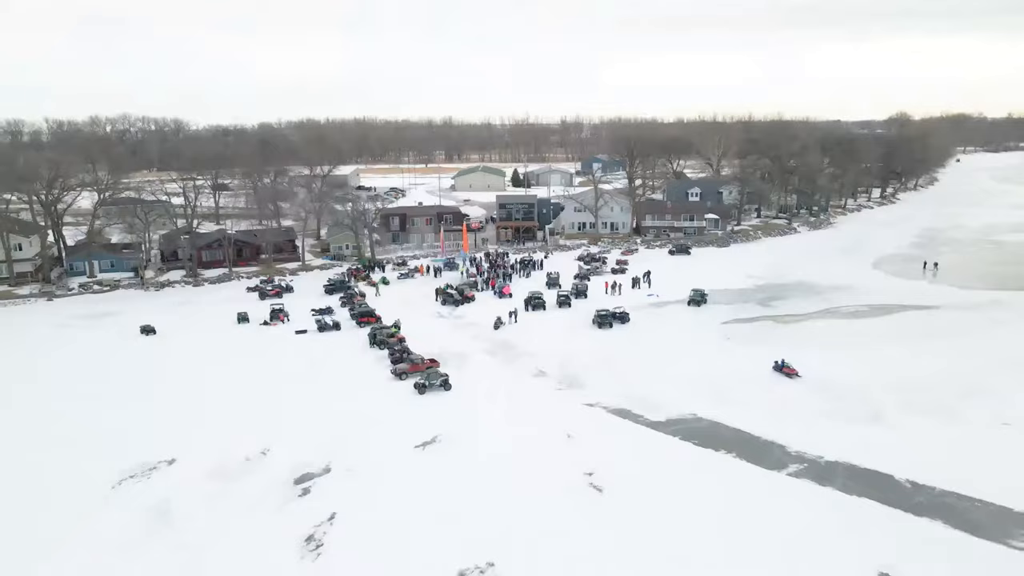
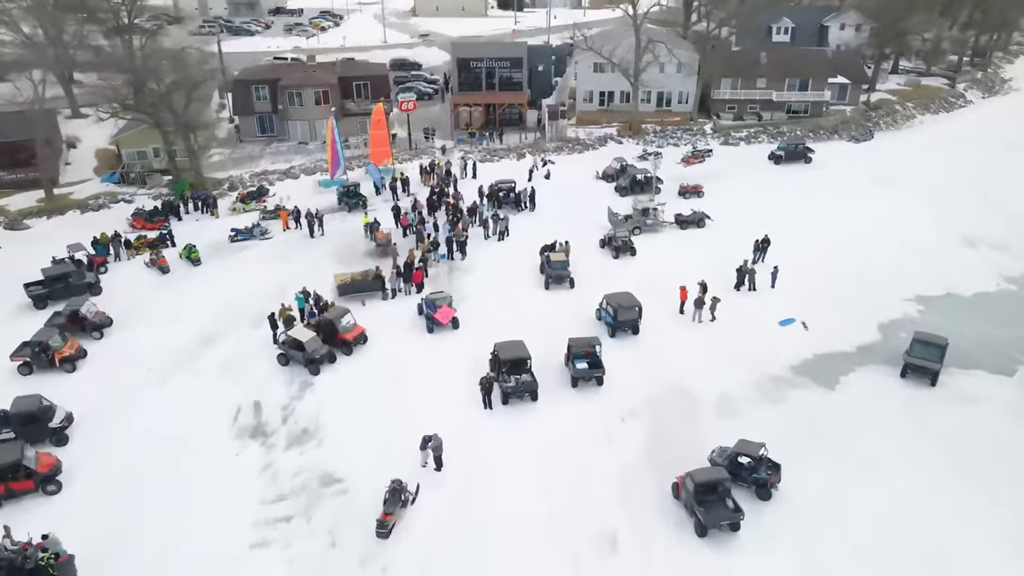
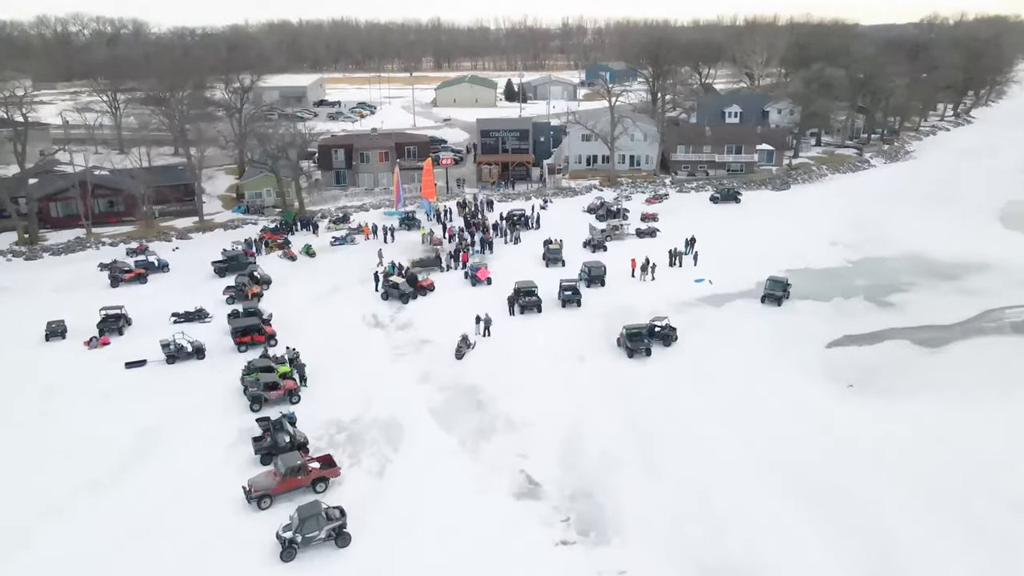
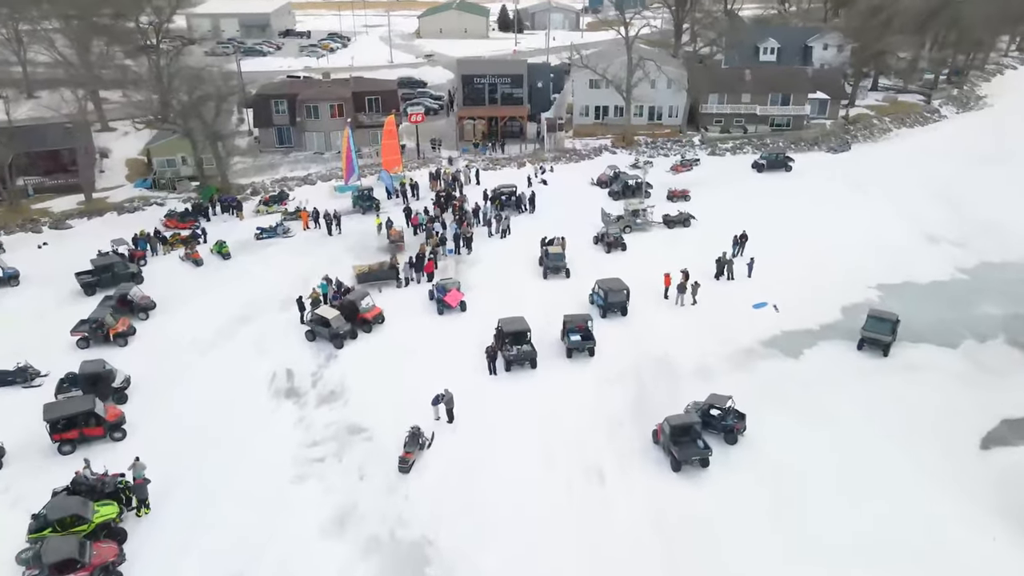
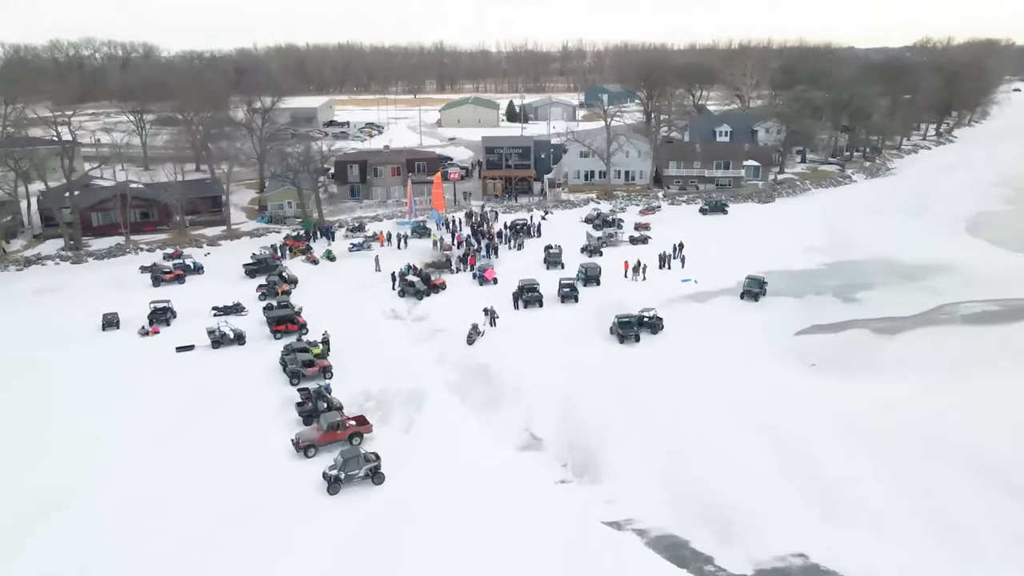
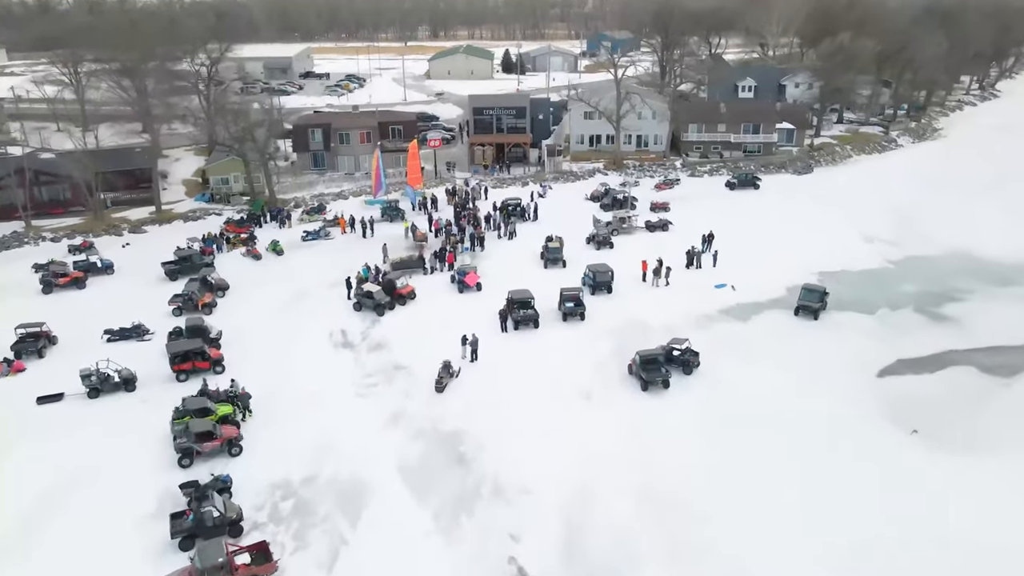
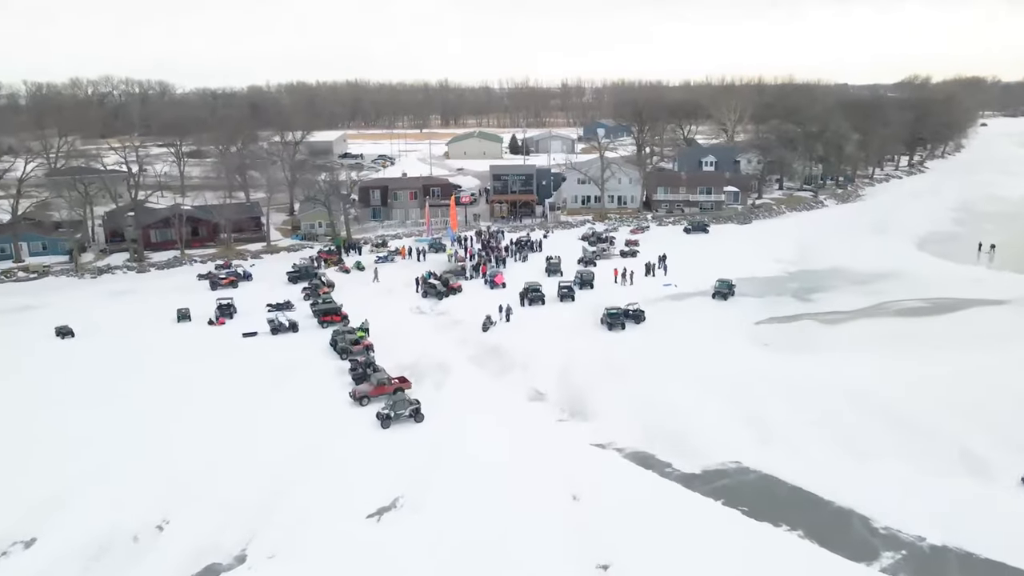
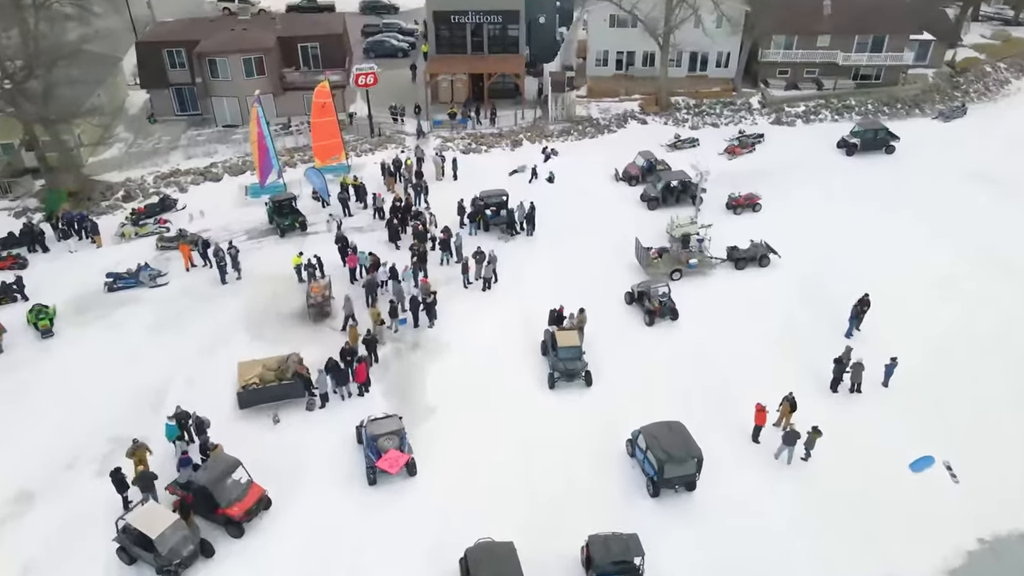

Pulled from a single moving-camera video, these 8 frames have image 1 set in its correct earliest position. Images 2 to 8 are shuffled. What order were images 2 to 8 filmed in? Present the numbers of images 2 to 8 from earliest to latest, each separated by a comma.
7, 5, 3, 6, 4, 2, 8
